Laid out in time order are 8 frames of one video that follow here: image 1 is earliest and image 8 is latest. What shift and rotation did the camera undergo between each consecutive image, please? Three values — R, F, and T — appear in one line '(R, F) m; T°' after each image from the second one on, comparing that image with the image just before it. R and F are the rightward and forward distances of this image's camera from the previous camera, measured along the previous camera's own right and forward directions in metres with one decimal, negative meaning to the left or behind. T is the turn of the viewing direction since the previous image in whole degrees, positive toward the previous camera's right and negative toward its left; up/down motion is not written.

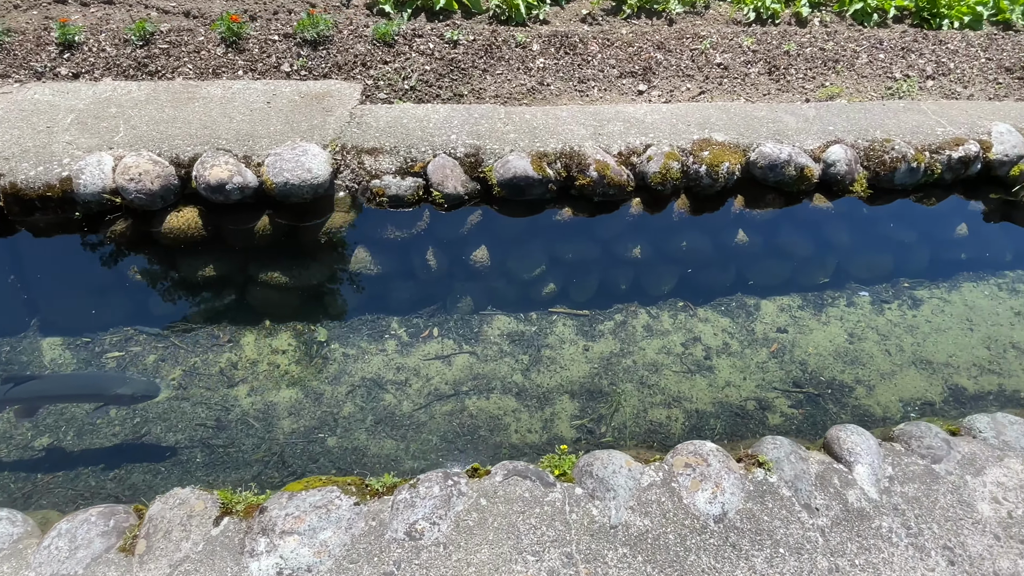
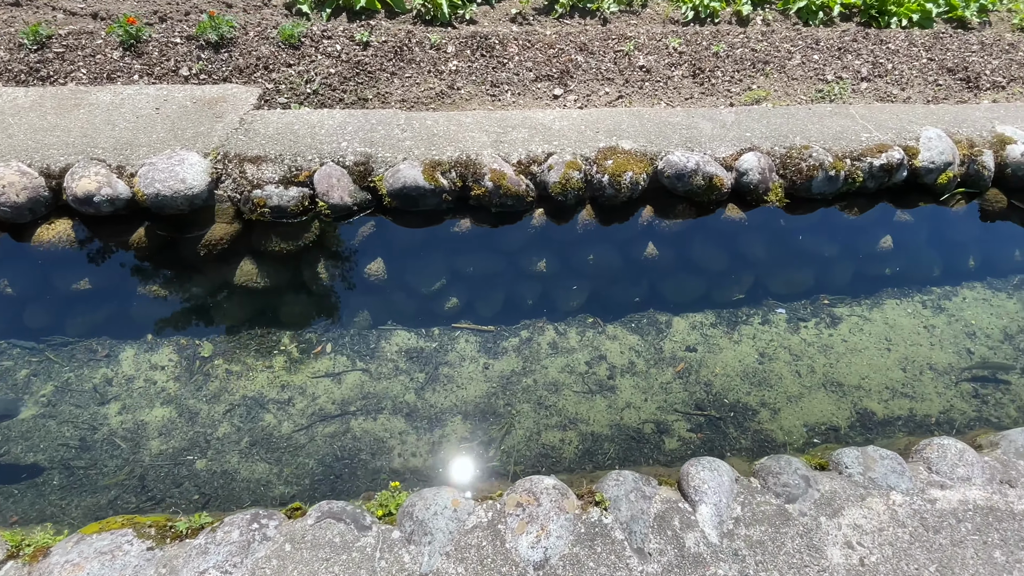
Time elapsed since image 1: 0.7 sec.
(+0.6, +0.2) m; -1°
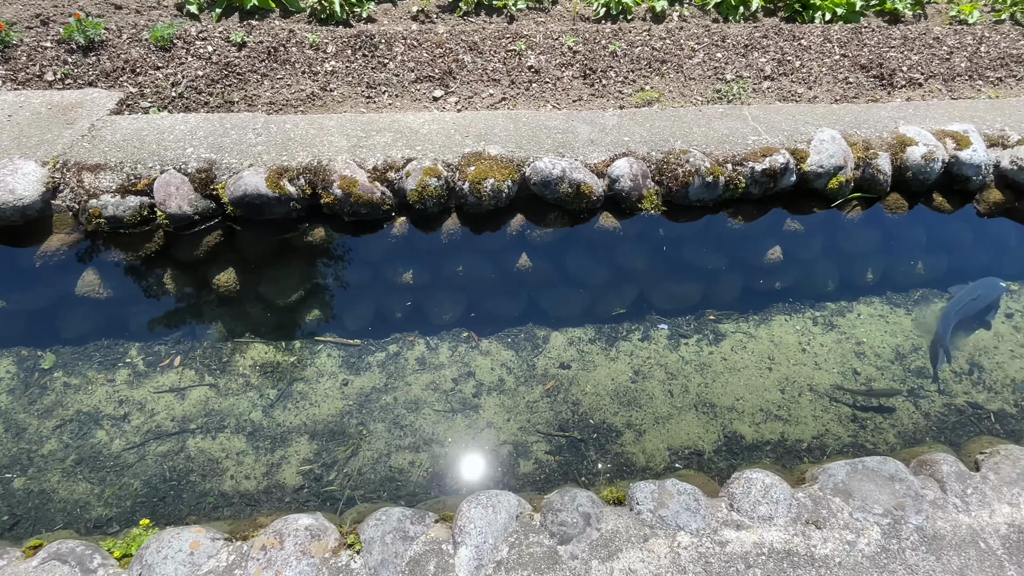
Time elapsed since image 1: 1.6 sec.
(+0.8, +0.2) m; -2°
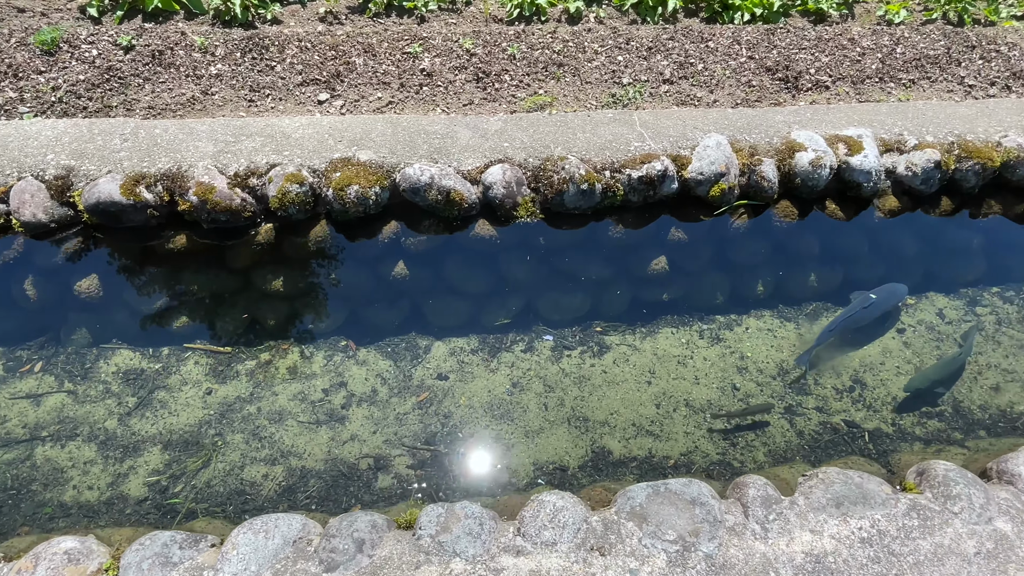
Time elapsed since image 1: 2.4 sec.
(+0.7, +0.1) m; -1°
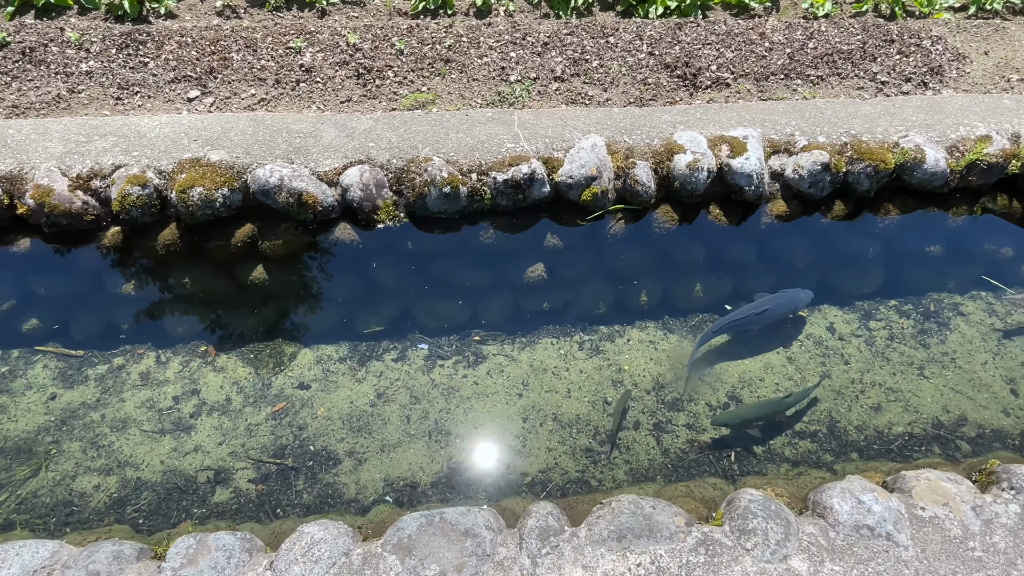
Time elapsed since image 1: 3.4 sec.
(+0.7, +0.2) m; -2°
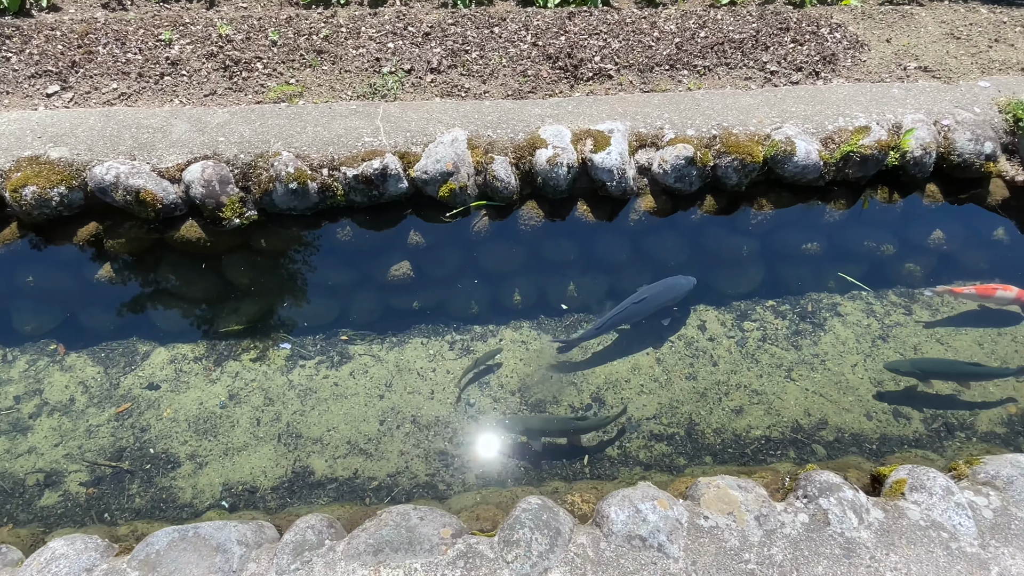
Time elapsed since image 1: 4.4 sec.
(+0.7, +0.1) m; -1°
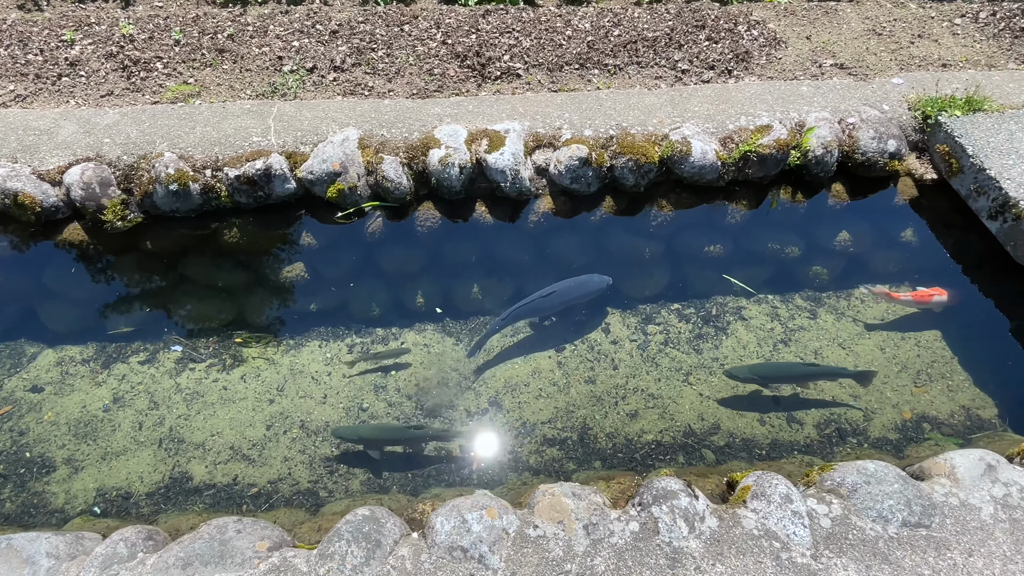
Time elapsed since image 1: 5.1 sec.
(+0.5, +0.1) m; 0°
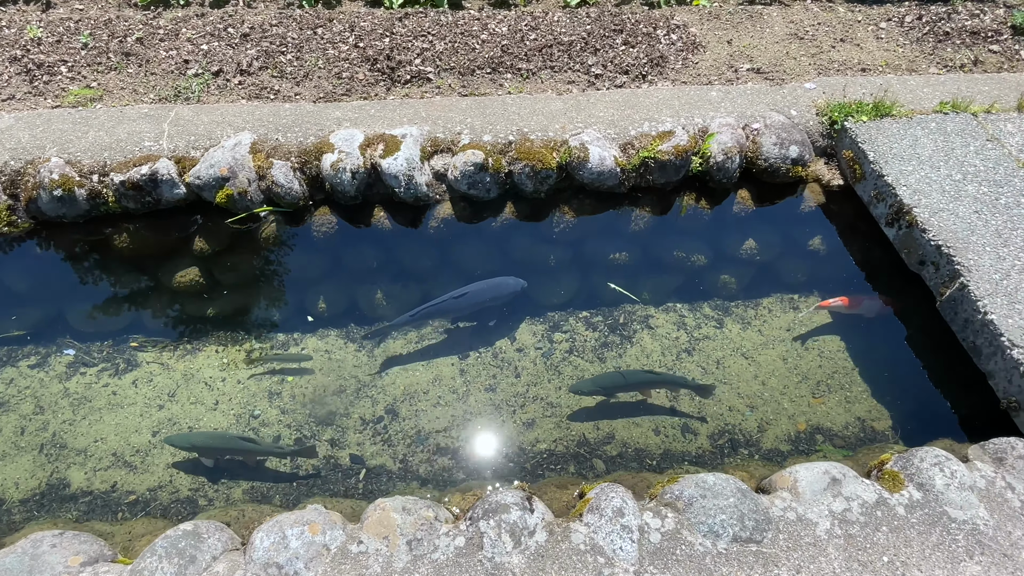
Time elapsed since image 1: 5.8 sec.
(+0.5, 0.0) m; 0°
